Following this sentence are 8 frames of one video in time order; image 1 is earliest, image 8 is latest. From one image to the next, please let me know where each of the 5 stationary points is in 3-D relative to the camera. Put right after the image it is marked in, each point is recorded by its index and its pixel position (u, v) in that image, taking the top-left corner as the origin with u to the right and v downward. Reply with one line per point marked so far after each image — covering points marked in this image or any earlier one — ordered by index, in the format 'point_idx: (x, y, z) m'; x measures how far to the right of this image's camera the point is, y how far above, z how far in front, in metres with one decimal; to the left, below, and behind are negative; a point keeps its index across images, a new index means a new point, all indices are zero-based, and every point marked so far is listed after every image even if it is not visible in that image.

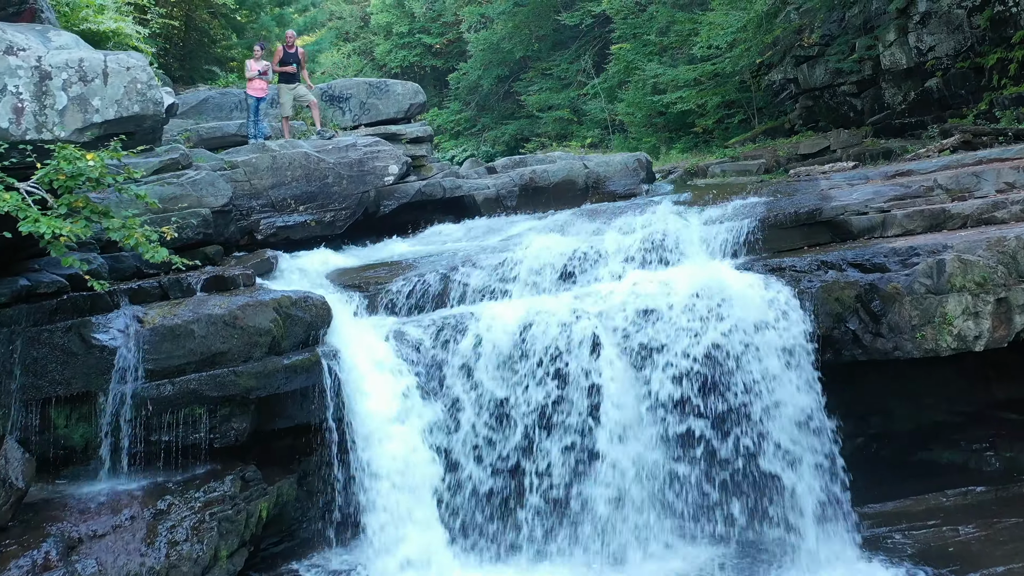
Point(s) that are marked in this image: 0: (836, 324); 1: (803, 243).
0: (+2.0, -0.2, +8.2) m
1: (+2.3, +0.4, +10.1) m
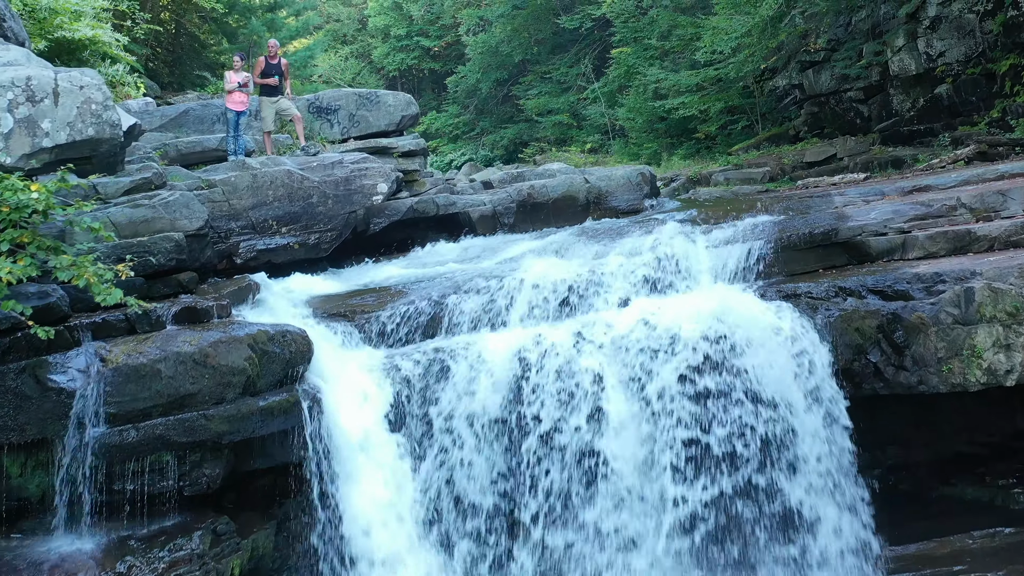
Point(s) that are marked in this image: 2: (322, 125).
0: (+2.0, -0.4, +7.6) m
1: (+2.2, +0.2, +9.5) m
2: (-2.0, +1.6, +13.6) m
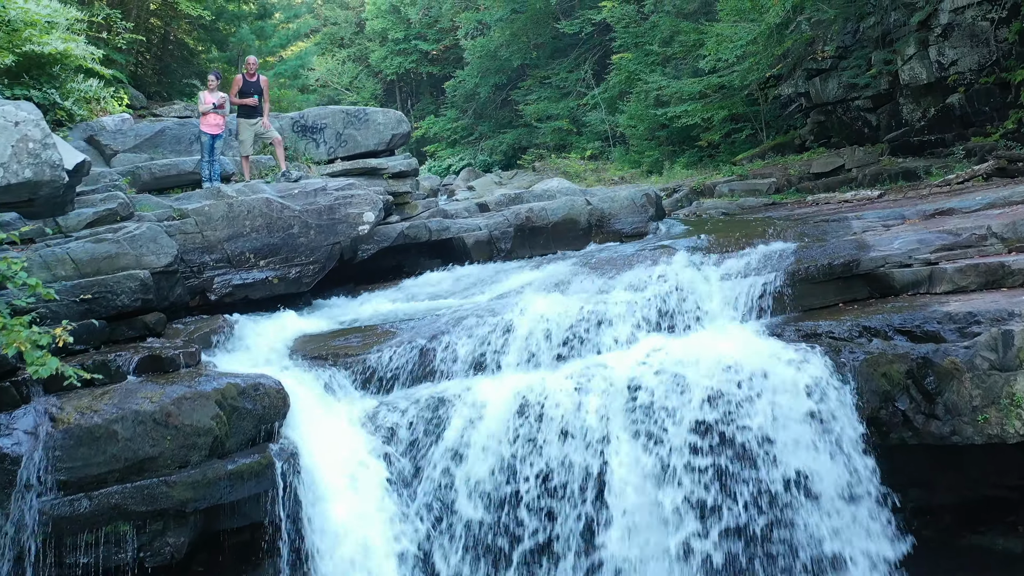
0: (+2.0, -0.6, +7.0) m
1: (+2.2, -0.1, +8.9) m
2: (-2.0, +1.4, +12.9) m
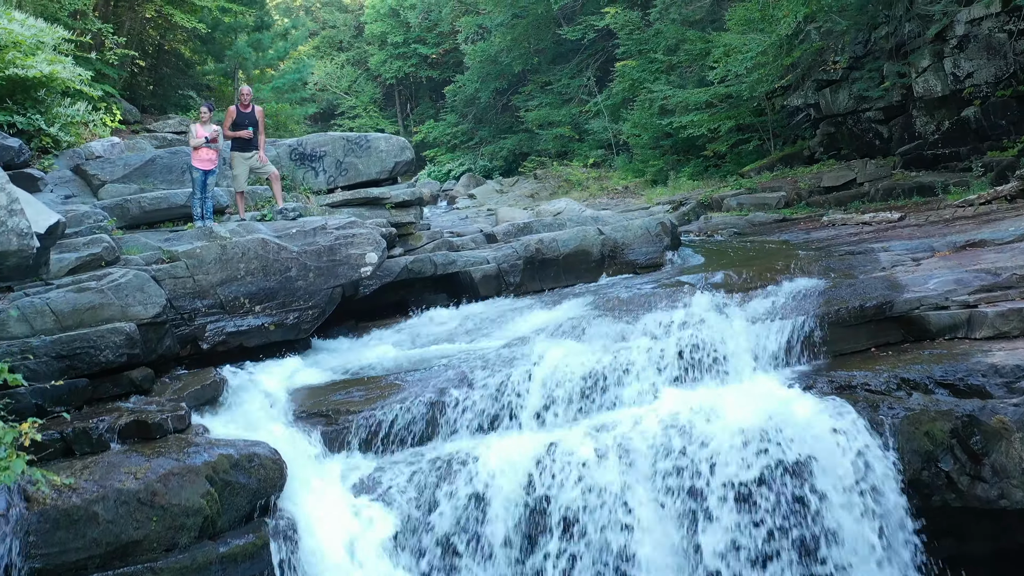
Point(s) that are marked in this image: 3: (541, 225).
0: (+2.1, -0.9, +6.4) m
1: (+2.3, -0.4, +8.3) m
2: (-1.9, +1.1, +12.3) m
3: (+0.2, +0.5, +11.0) m
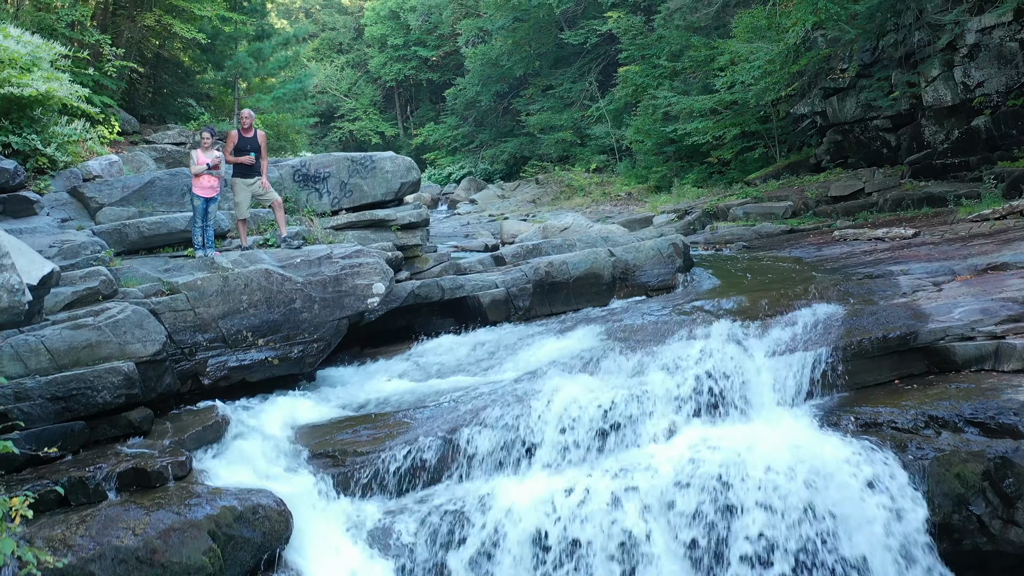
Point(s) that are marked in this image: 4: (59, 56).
0: (+2.1, -1.1, +6.2) m
1: (+2.4, -0.5, +8.1) m
2: (-1.9, +0.9, +12.1) m
3: (+0.3, +0.4, +10.8) m
4: (-4.0, +2.0, +11.5) m
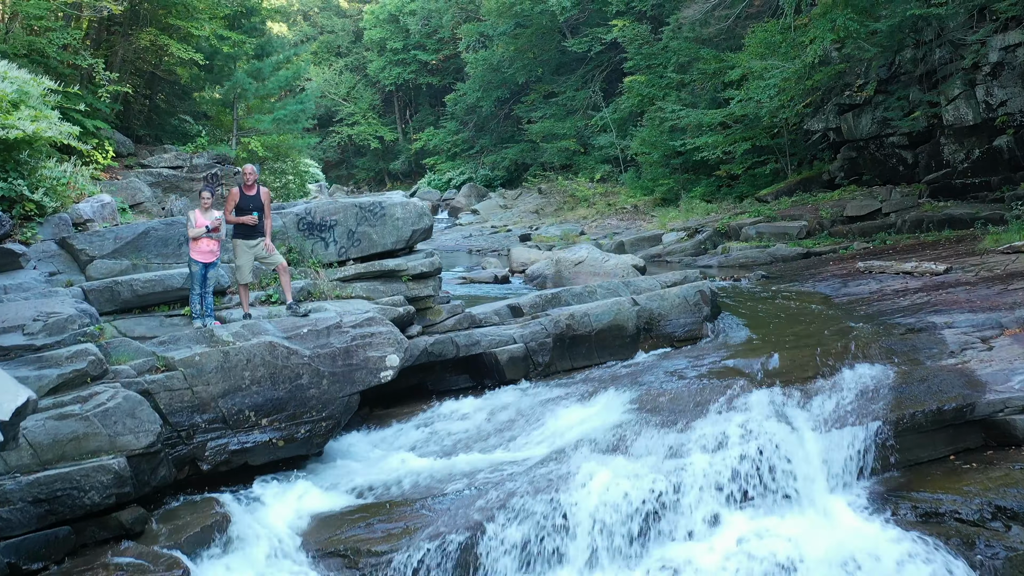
0: (+2.3, -1.5, +5.5) m
1: (+2.5, -0.9, +7.4) m
2: (-1.7, +0.5, +11.4) m
3: (+0.4, 0.0, +10.1) m
4: (-3.8, +1.7, +10.8) m
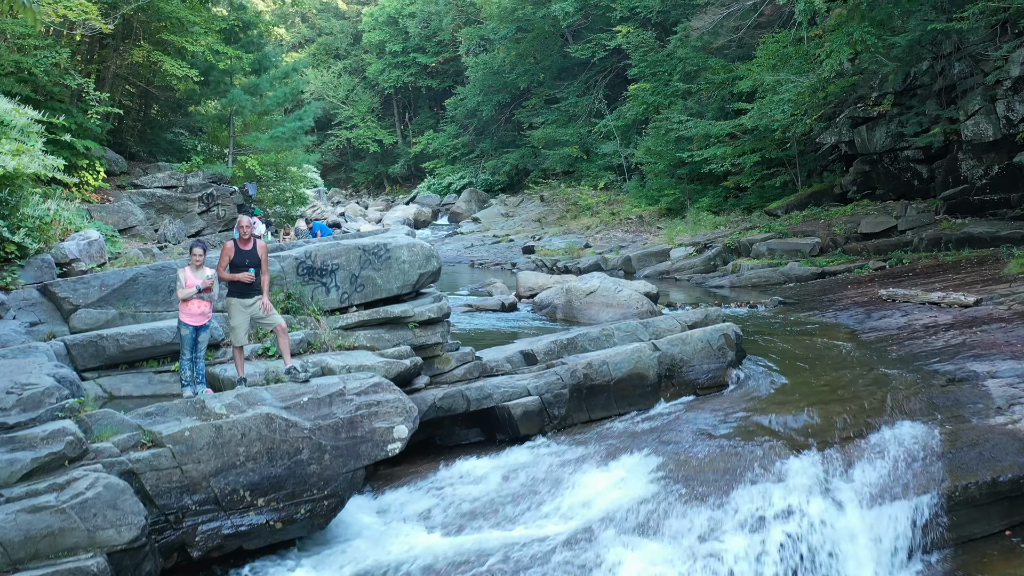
0: (+2.4, -1.8, +4.9) m
1: (+2.6, -1.3, +6.8) m
2: (-1.6, +0.2, +10.8) m
3: (+0.5, -0.4, +9.5) m
4: (-3.7, +1.3, +10.2) m
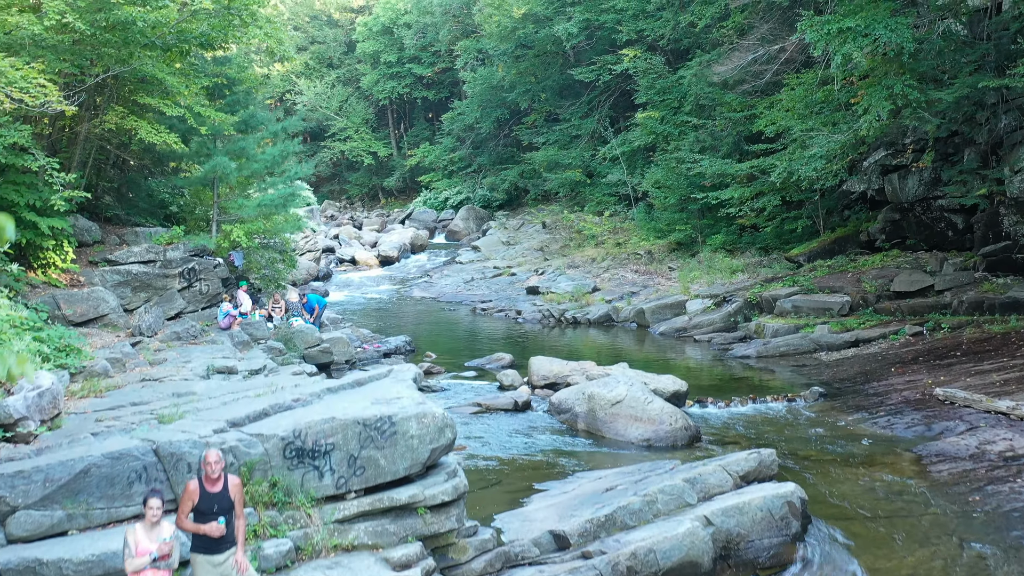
0: (+2.6, -2.8, +3.5) m
1: (+2.8, -2.3, +5.4) m
2: (-1.5, -0.8, +9.4) m
3: (+0.7, -1.4, +8.1) m
4: (-3.6, +0.3, +8.7) m
